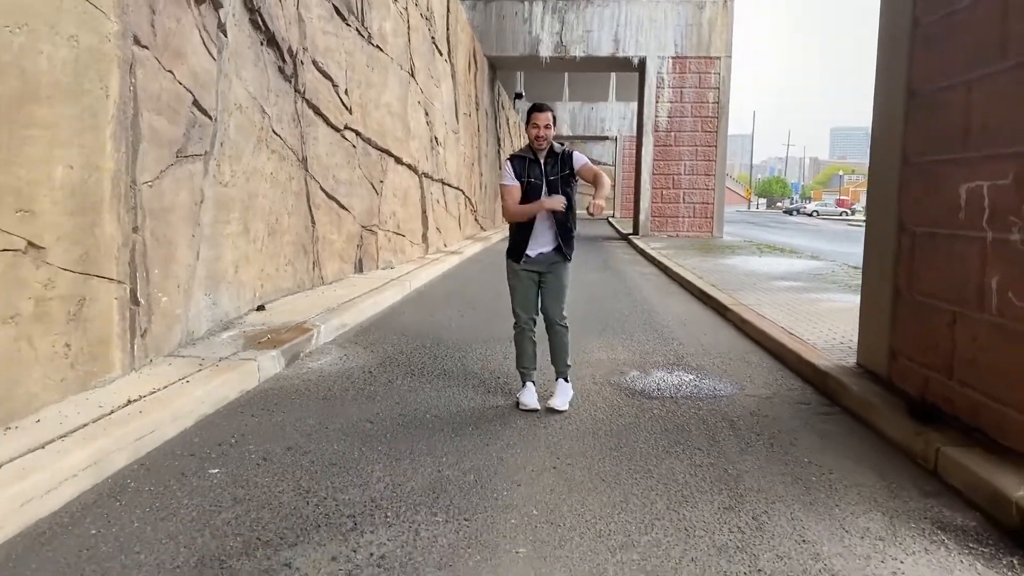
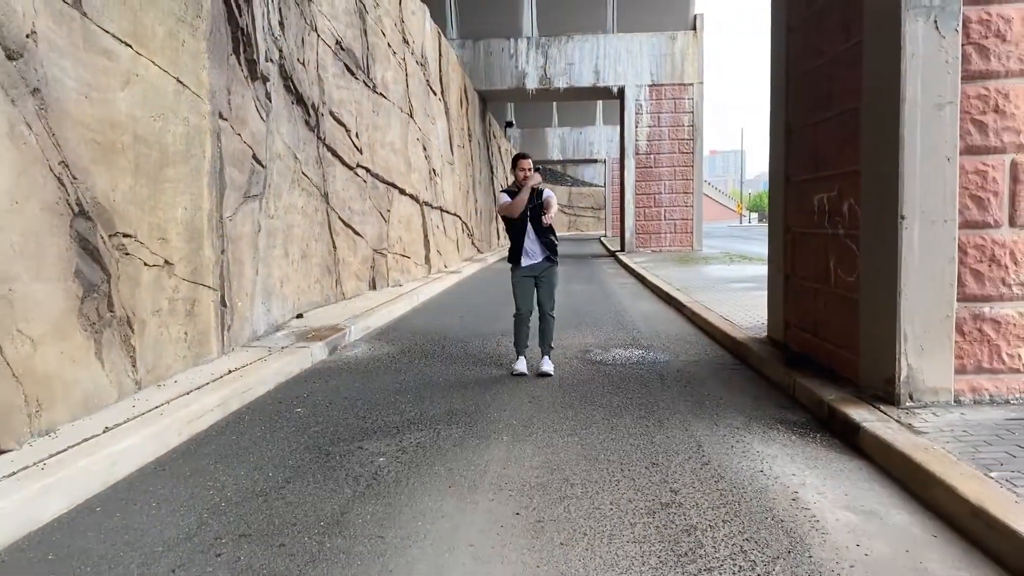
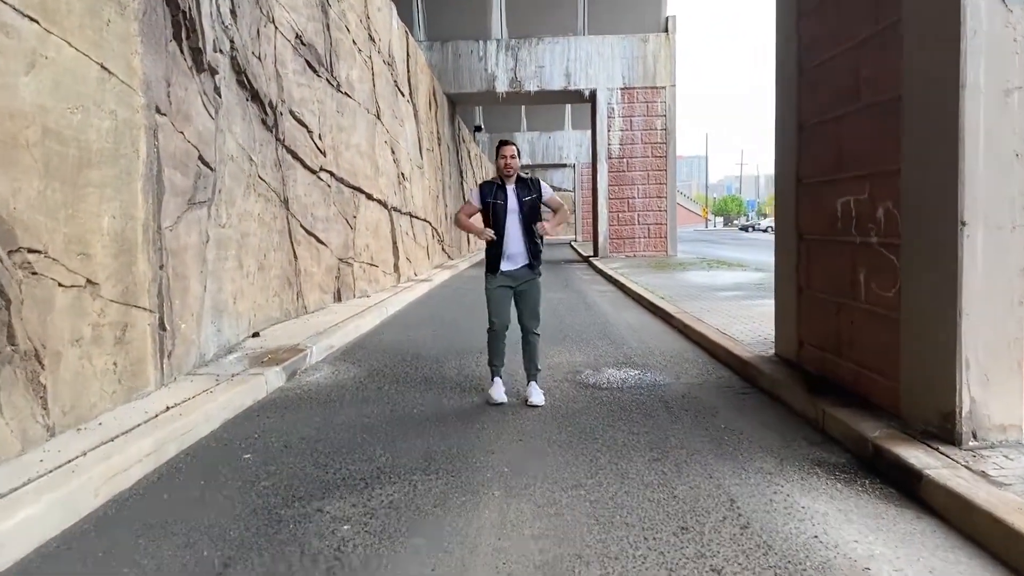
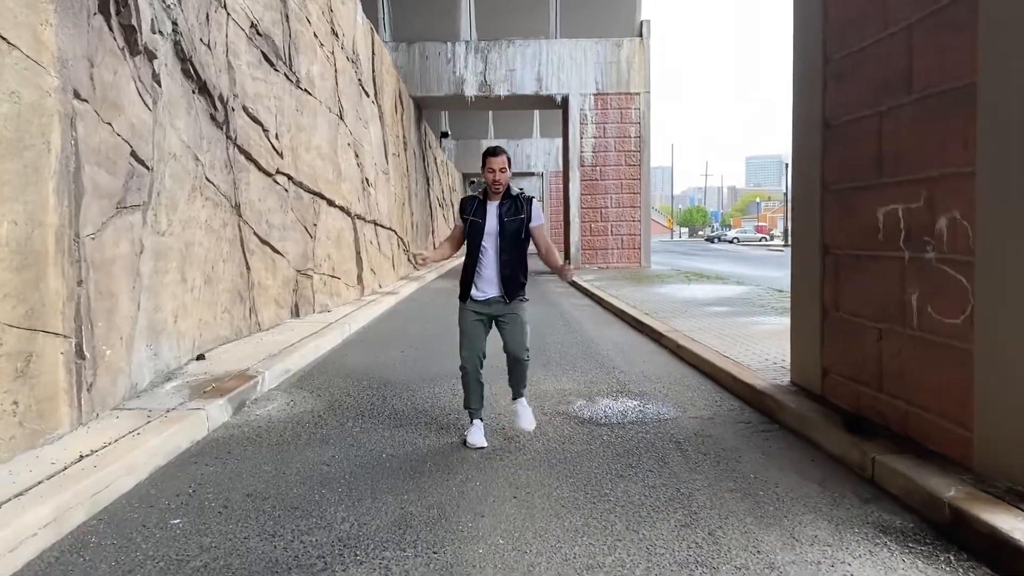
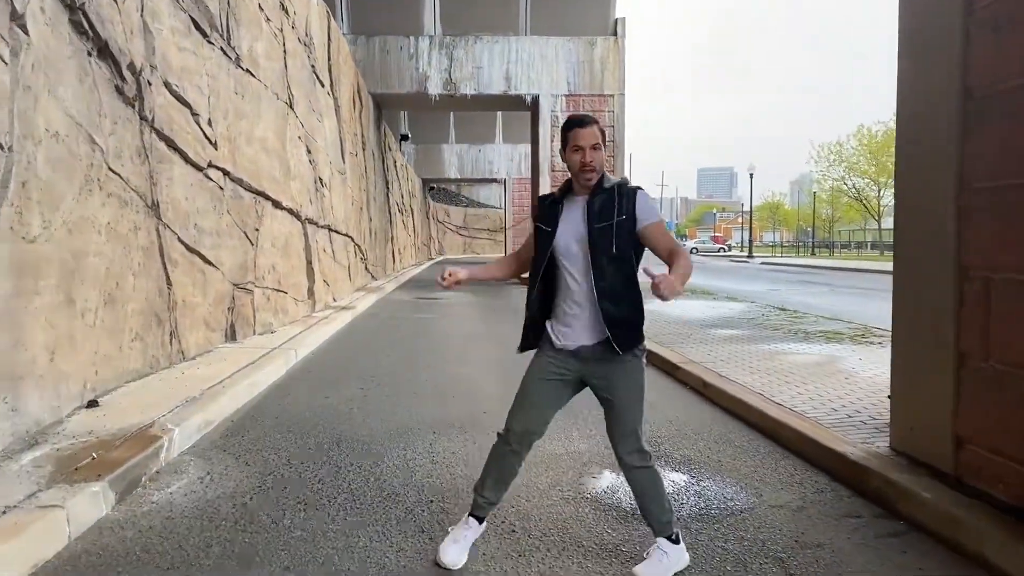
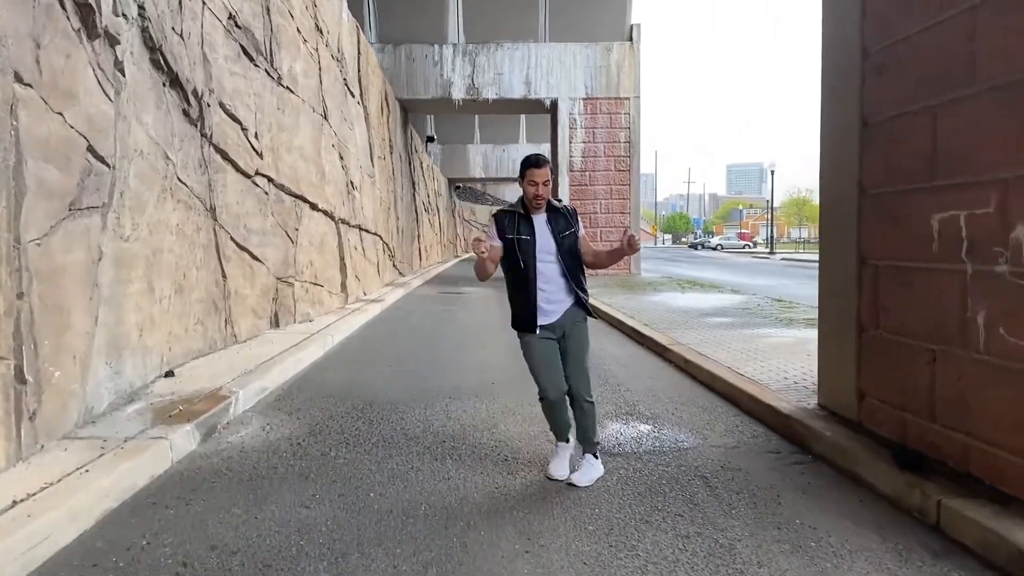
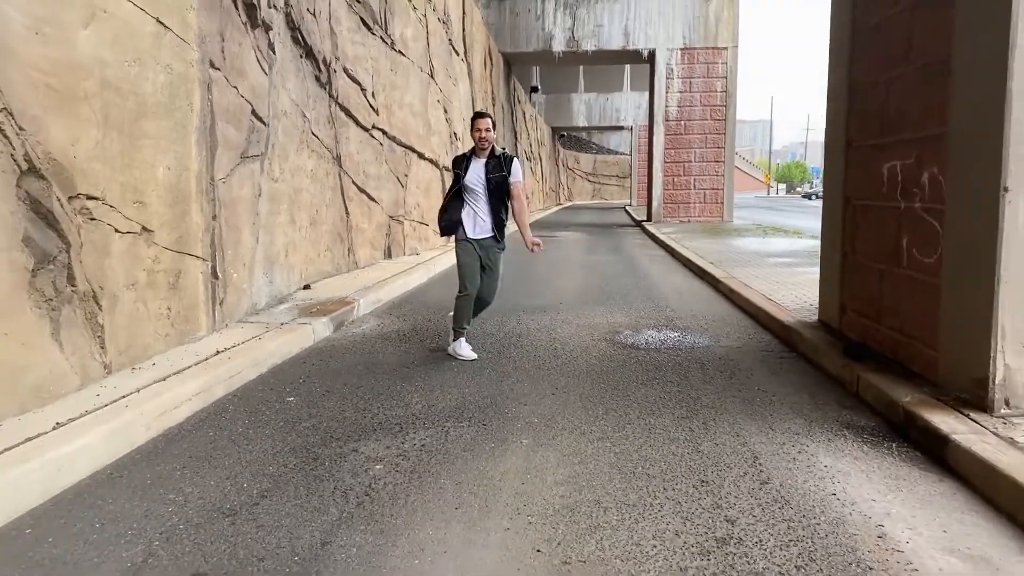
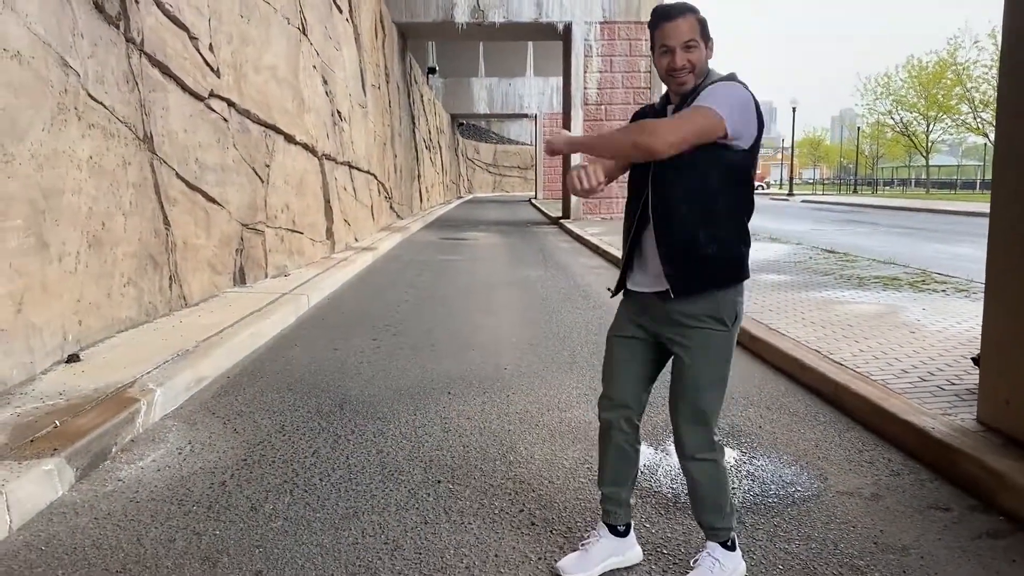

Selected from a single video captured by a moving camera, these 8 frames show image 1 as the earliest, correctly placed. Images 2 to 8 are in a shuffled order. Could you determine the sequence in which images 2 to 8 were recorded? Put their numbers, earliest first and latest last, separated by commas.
7, 2, 3, 4, 6, 5, 8
